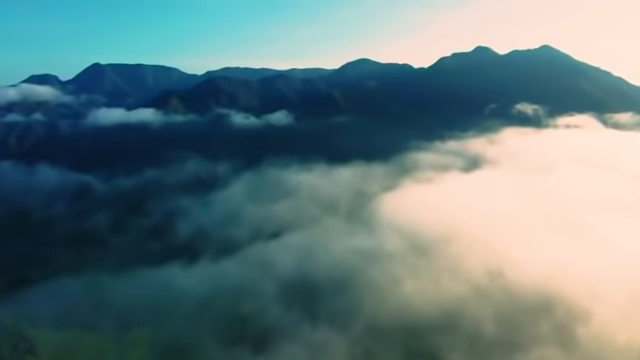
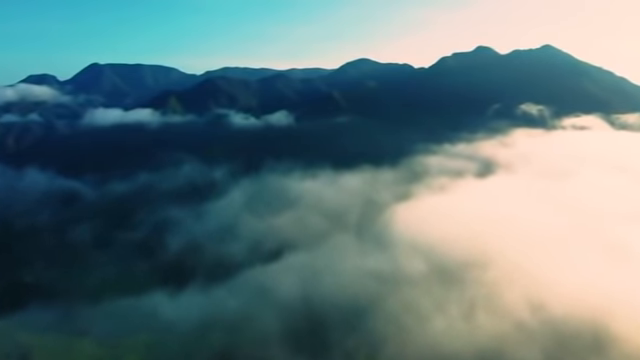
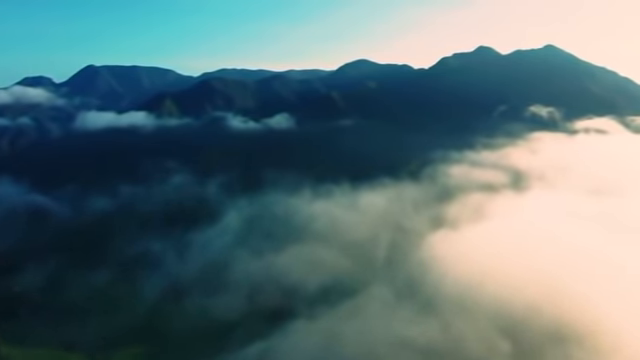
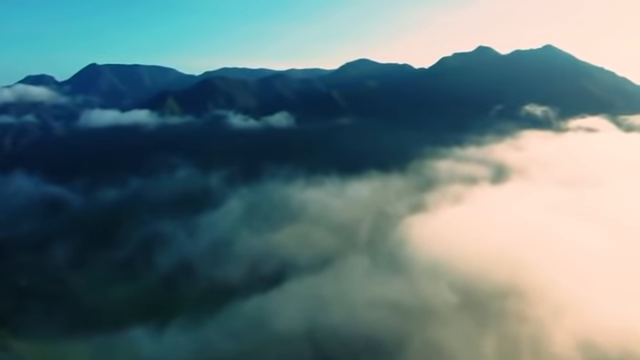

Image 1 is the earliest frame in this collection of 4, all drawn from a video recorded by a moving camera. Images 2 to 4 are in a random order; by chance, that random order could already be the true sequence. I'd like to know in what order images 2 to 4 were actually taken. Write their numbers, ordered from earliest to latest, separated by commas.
2, 4, 3
